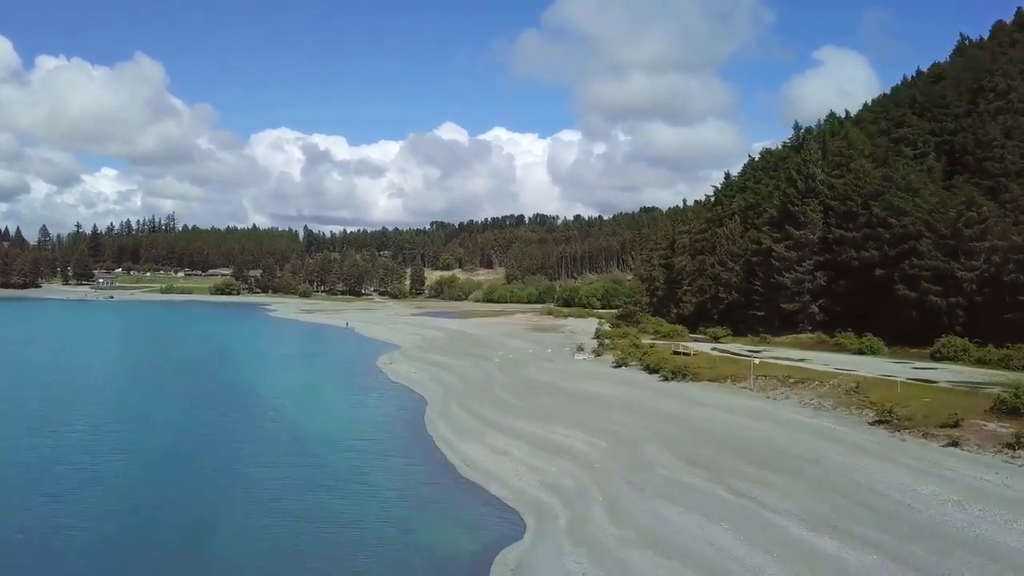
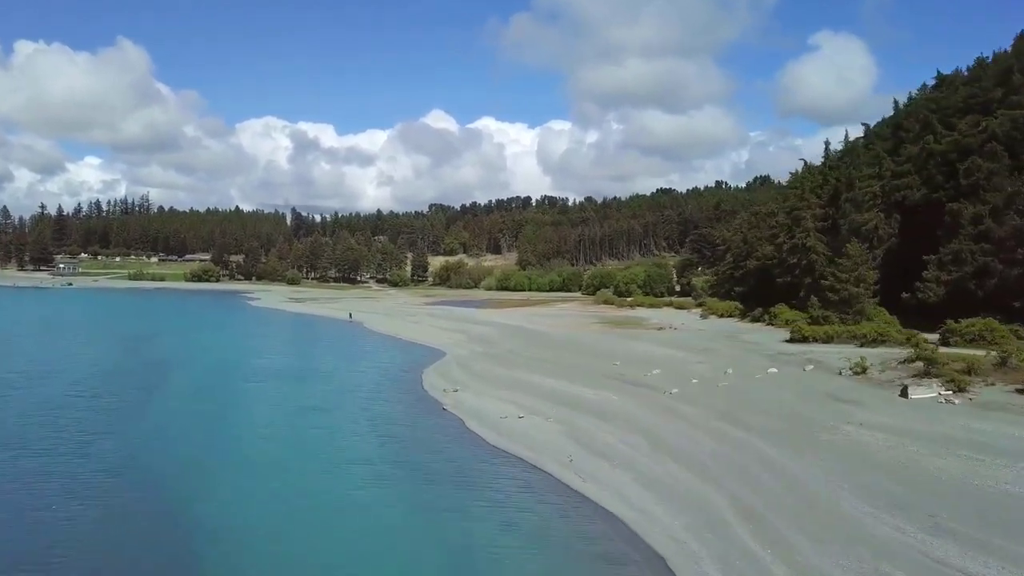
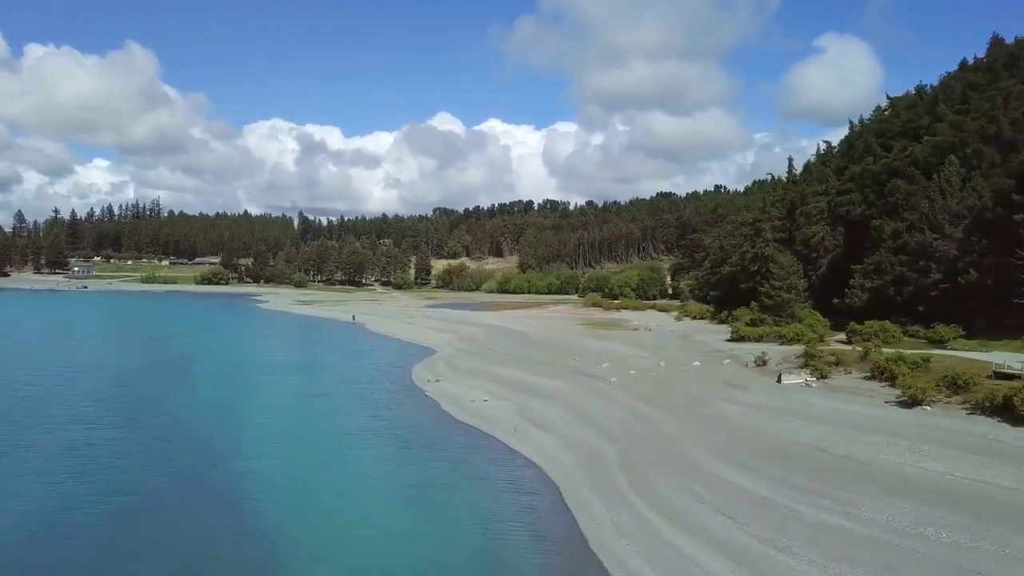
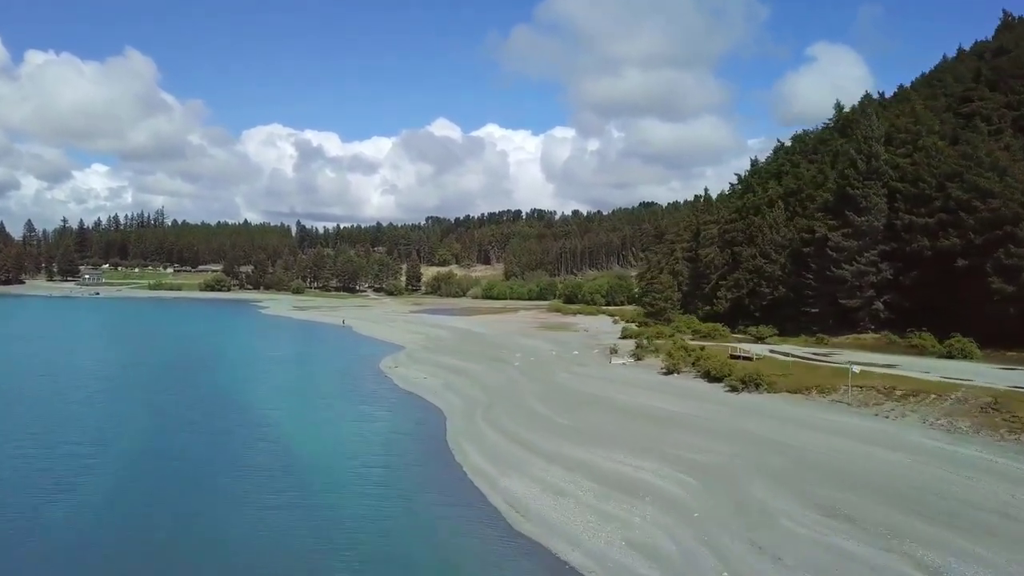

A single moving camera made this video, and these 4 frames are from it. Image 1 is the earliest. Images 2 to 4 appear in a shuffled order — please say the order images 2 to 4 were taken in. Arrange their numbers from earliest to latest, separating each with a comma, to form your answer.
4, 3, 2
